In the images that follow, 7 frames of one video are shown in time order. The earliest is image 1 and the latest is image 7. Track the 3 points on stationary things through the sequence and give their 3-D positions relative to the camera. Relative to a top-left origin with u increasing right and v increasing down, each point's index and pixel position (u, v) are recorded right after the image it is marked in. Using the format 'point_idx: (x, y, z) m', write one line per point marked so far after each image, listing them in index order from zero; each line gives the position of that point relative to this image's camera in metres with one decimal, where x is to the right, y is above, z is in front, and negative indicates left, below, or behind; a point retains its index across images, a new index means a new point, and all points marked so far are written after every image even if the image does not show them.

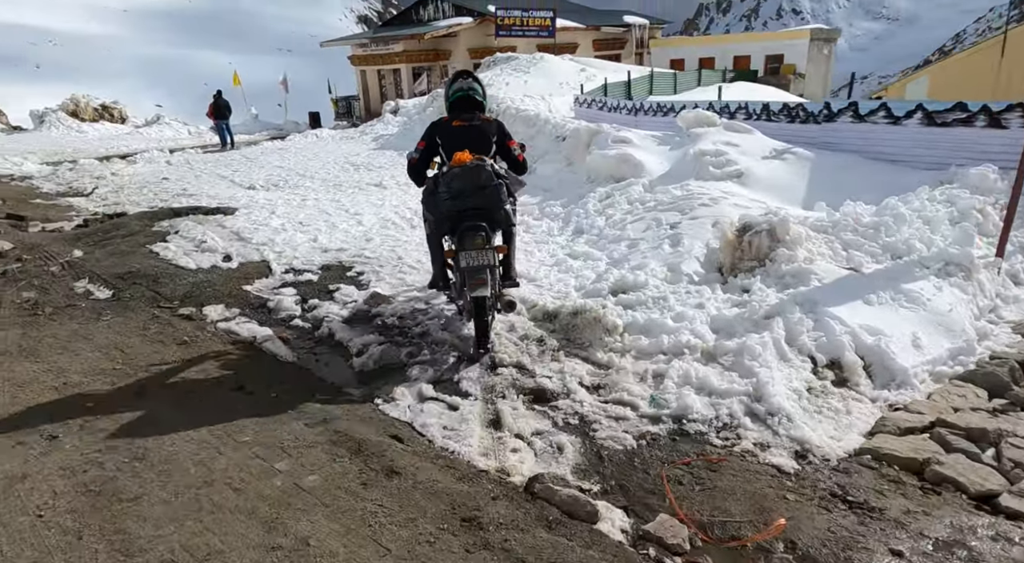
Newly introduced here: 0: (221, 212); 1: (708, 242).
0: (-3.6, +0.9, +7.9) m
1: (+1.9, +0.4, +6.3) m
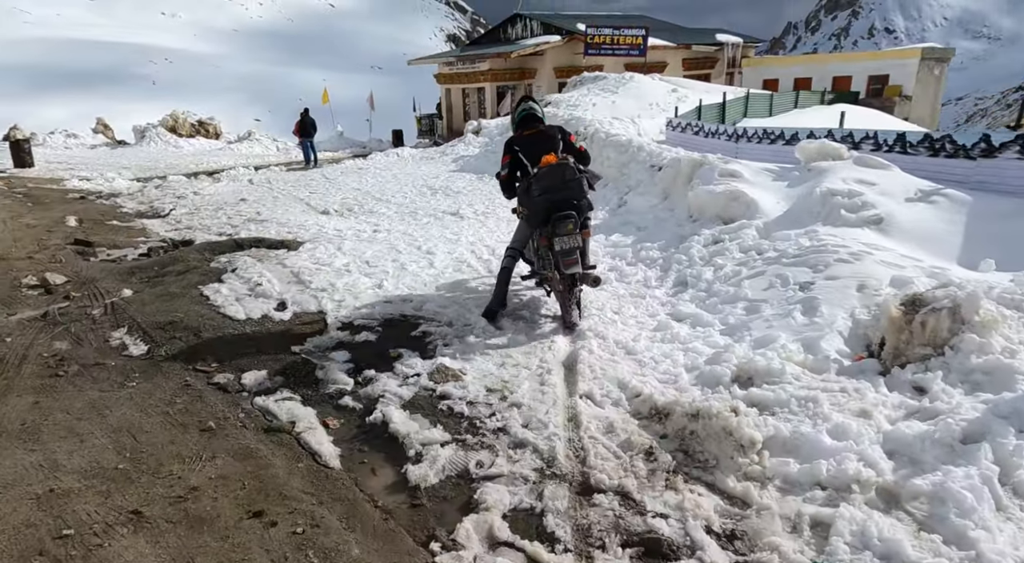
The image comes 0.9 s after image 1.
0: (-2.6, +0.4, +7.2) m
1: (+2.7, -0.2, +5.0) m
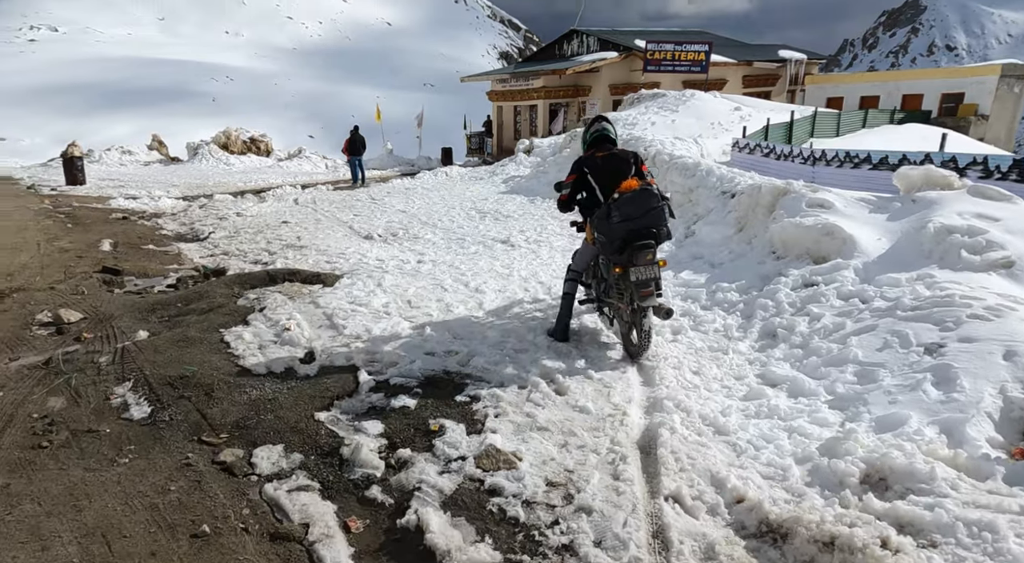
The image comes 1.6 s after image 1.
0: (-2.0, 0.0, +6.6) m
1: (+3.1, -0.7, +4.0) m
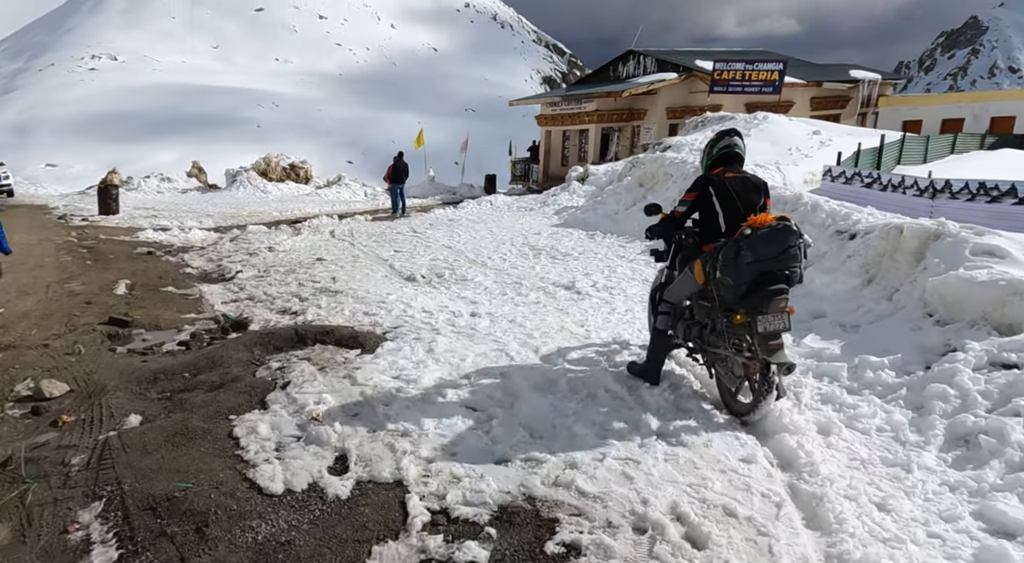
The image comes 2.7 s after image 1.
0: (-1.3, -0.5, +5.4) m
1: (+3.6, -1.2, +2.5) m
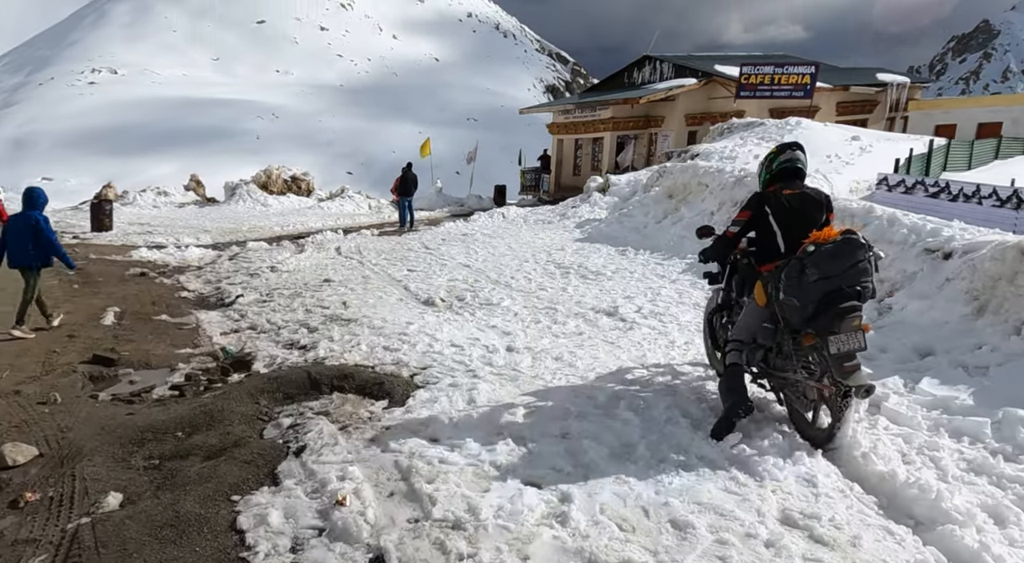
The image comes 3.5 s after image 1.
0: (-0.9, -0.8, +4.6) m
1: (+4.0, -1.3, +1.7) m
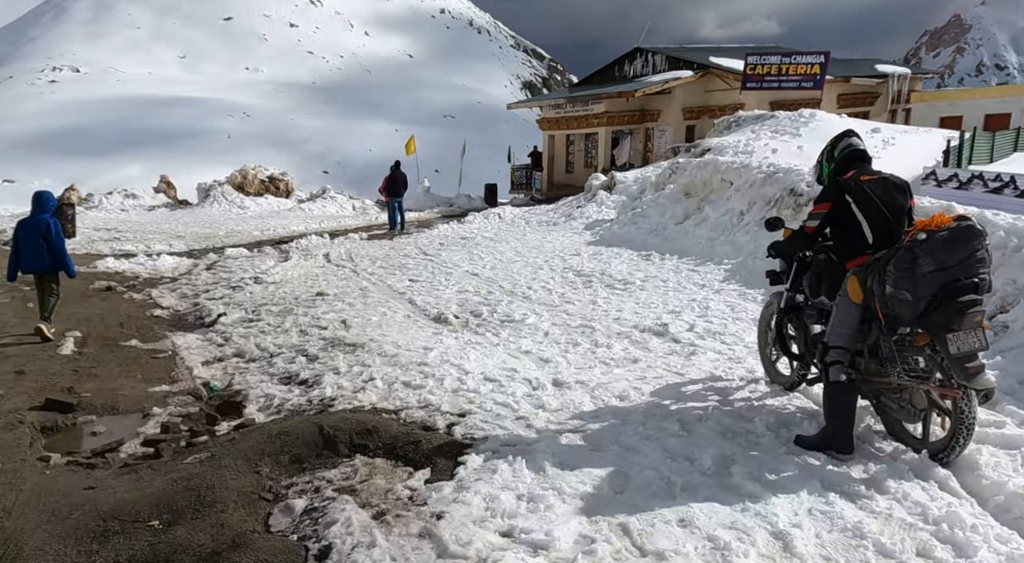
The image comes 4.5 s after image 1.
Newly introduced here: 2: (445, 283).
0: (-0.5, -0.9, +3.6) m
1: (+4.5, -1.4, +0.8) m
2: (-1.0, 0.0, +9.3) m
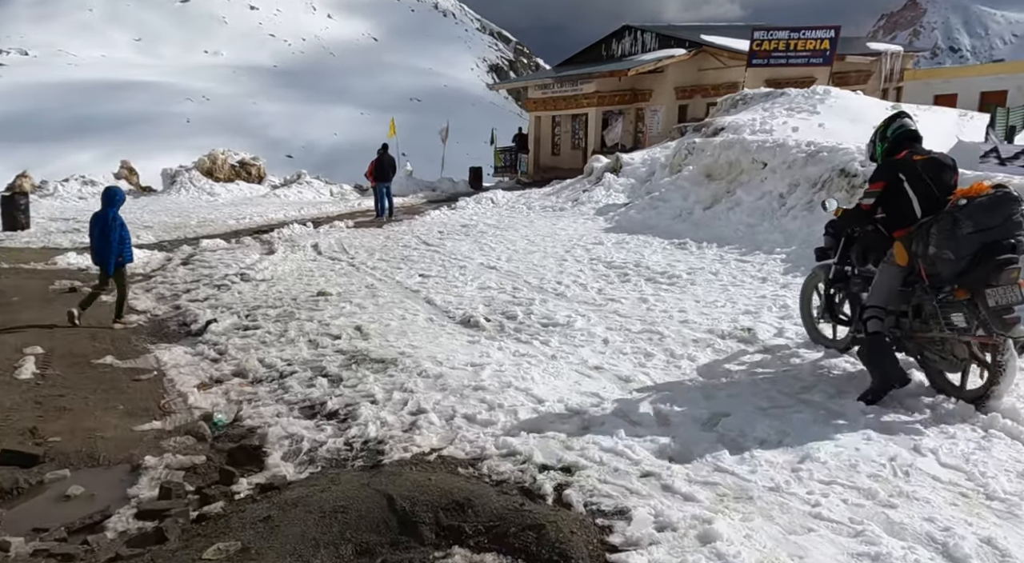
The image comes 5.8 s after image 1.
0: (+0.1, -1.0, +2.6) m
1: (+5.3, -1.5, +0.1) m
2: (-0.6, 0.0, +8.2) m
